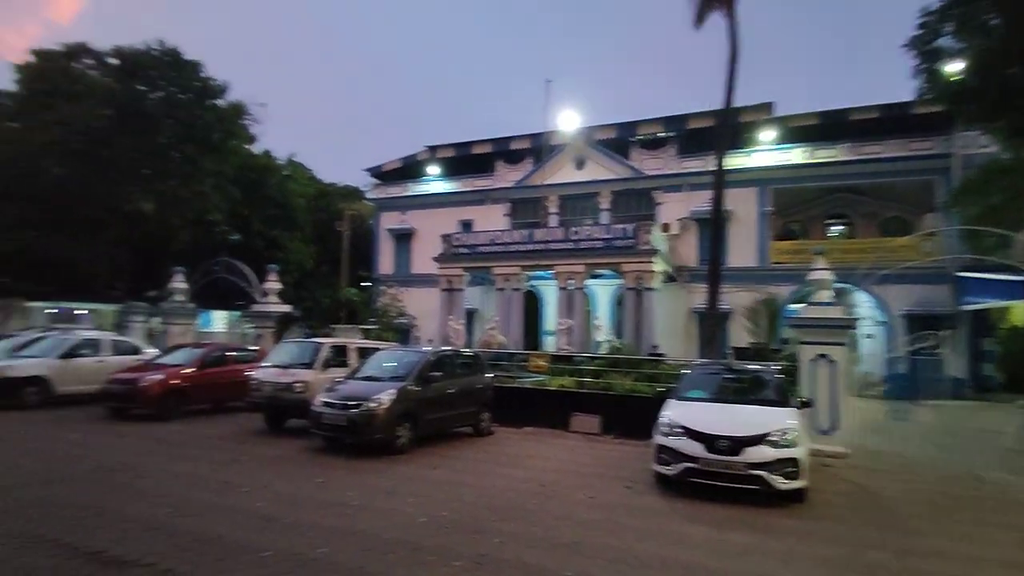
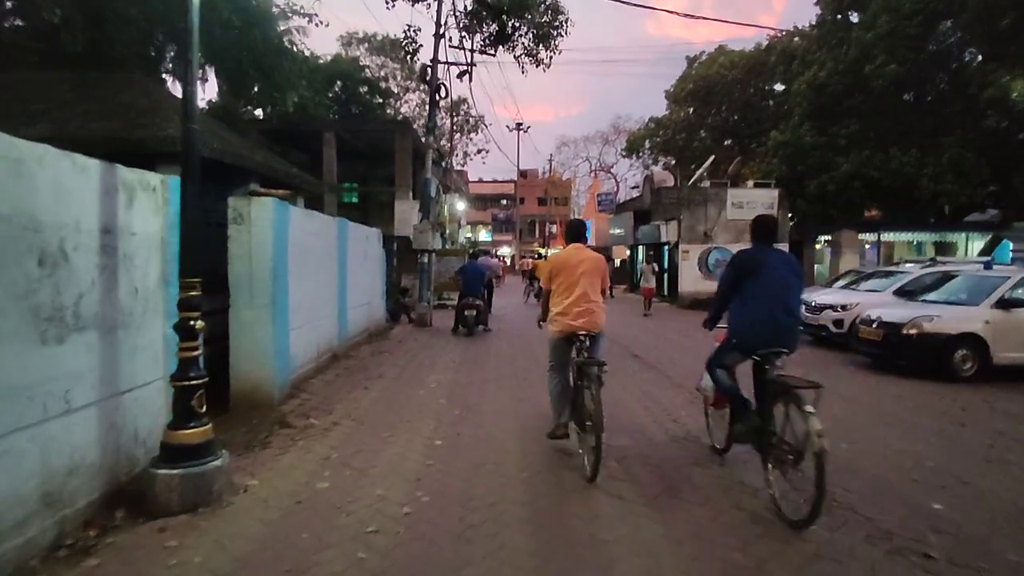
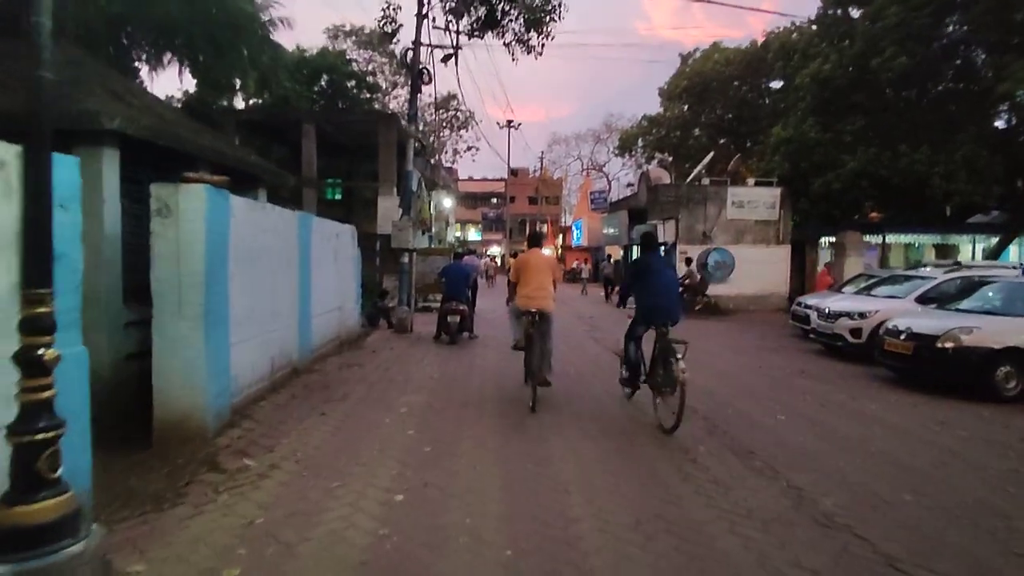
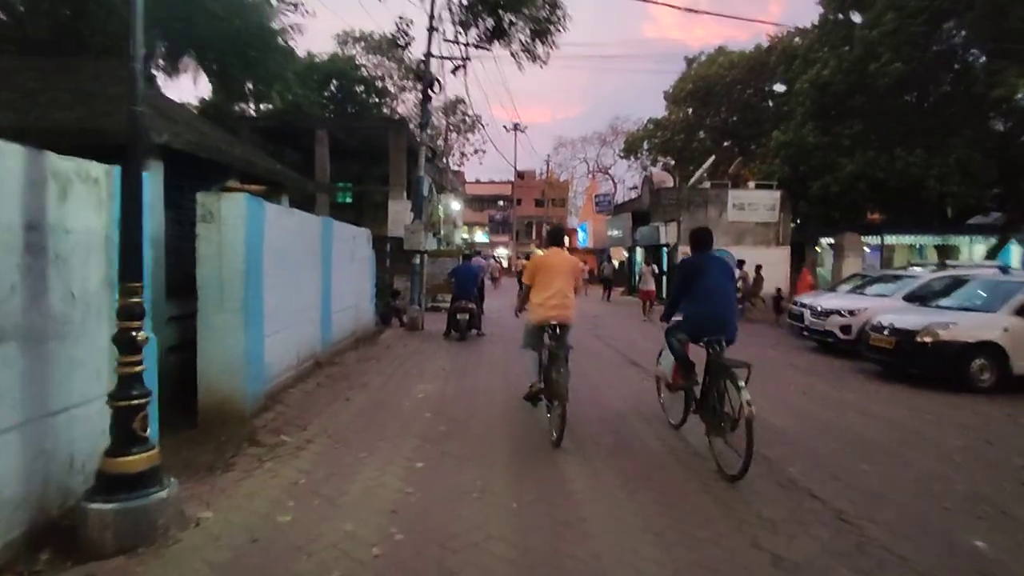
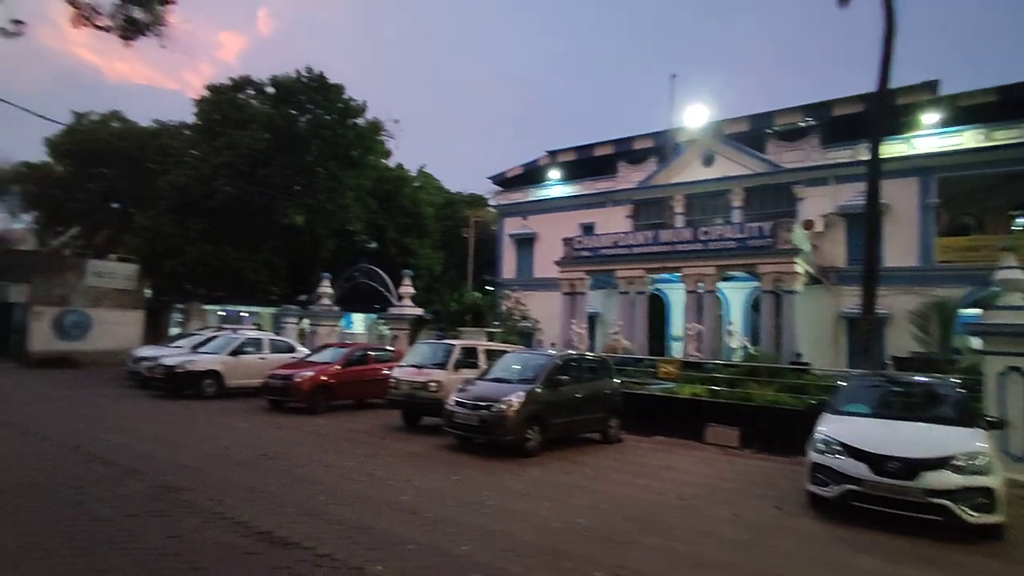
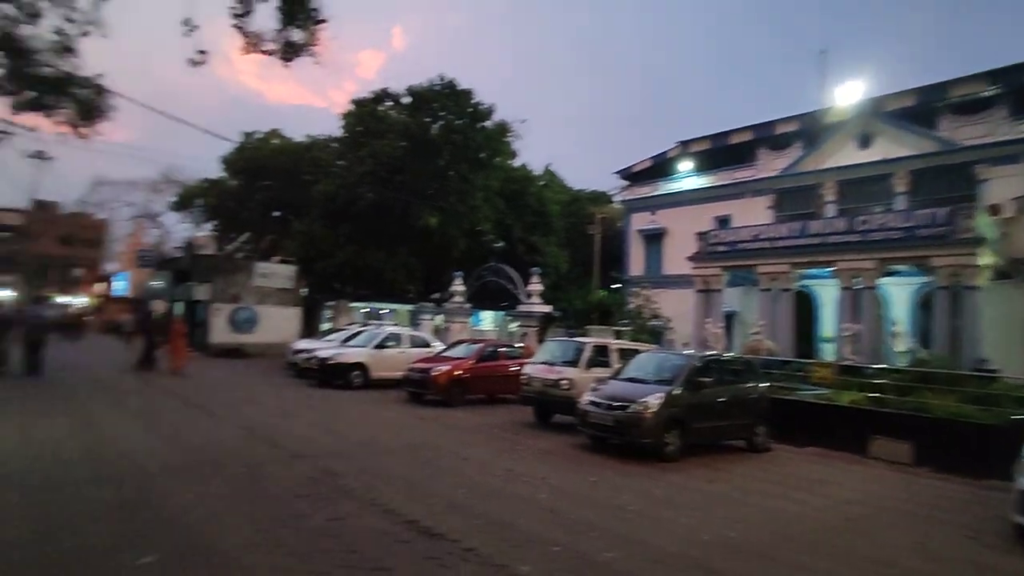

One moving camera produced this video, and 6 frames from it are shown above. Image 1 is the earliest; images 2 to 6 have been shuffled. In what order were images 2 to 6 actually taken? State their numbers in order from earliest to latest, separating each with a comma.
5, 6, 2, 4, 3
